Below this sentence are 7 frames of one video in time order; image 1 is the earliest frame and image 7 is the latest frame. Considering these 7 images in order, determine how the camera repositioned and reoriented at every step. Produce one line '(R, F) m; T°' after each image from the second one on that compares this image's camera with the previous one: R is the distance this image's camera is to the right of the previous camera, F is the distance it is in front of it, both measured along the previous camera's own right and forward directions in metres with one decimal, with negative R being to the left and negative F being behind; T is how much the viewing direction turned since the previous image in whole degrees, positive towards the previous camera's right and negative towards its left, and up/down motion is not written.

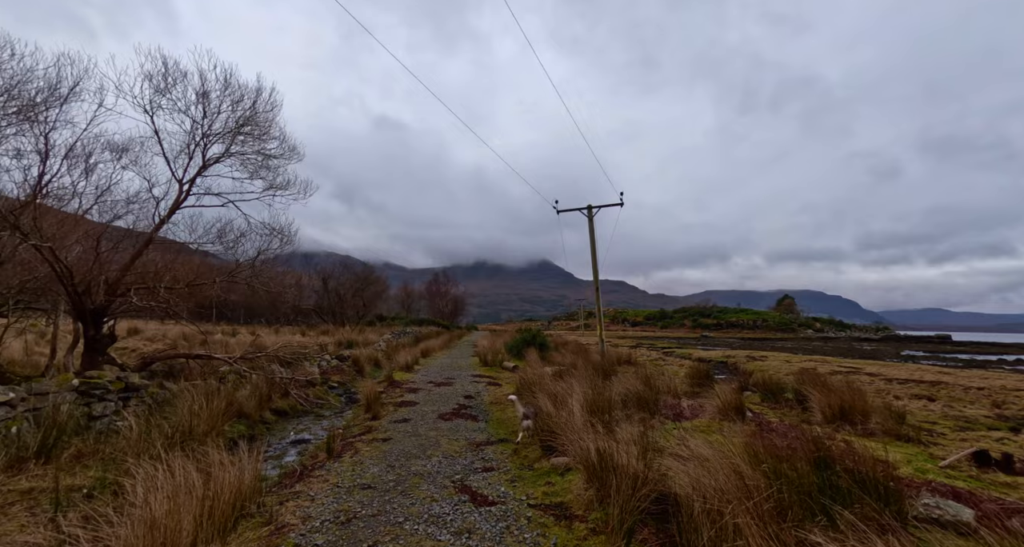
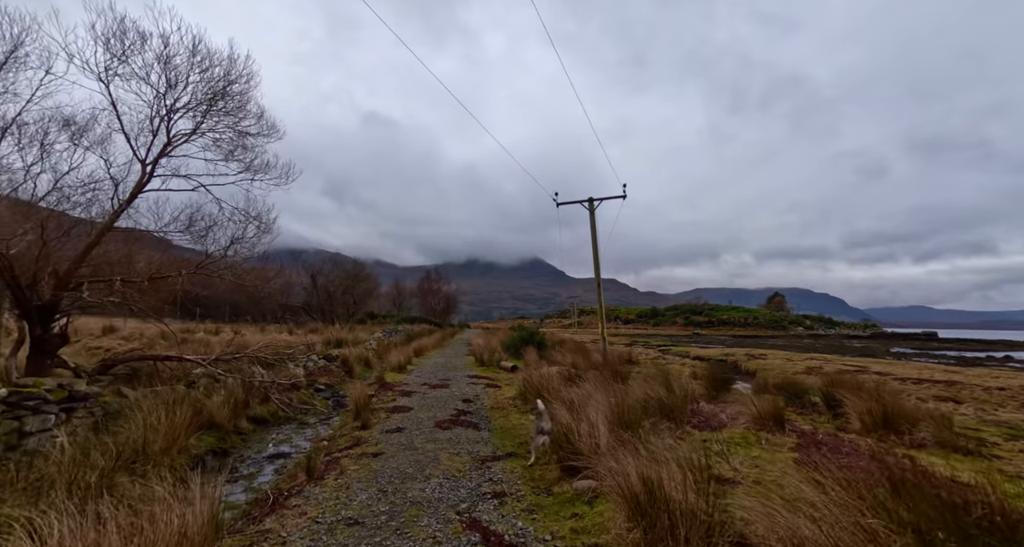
(-0.3, +1.0) m; +1°
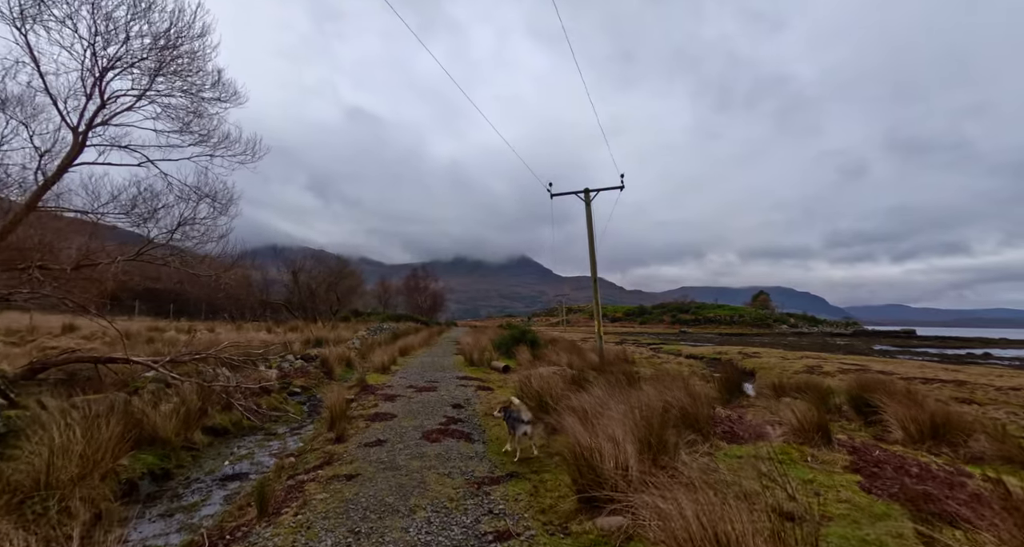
(-0.2, +1.1) m; +2°
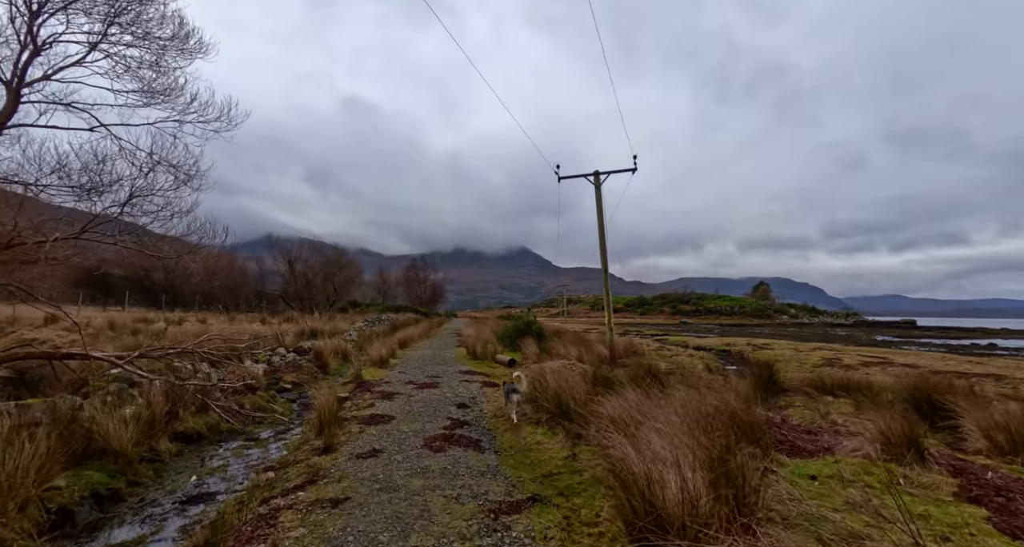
(-0.2, +1.1) m; 0°
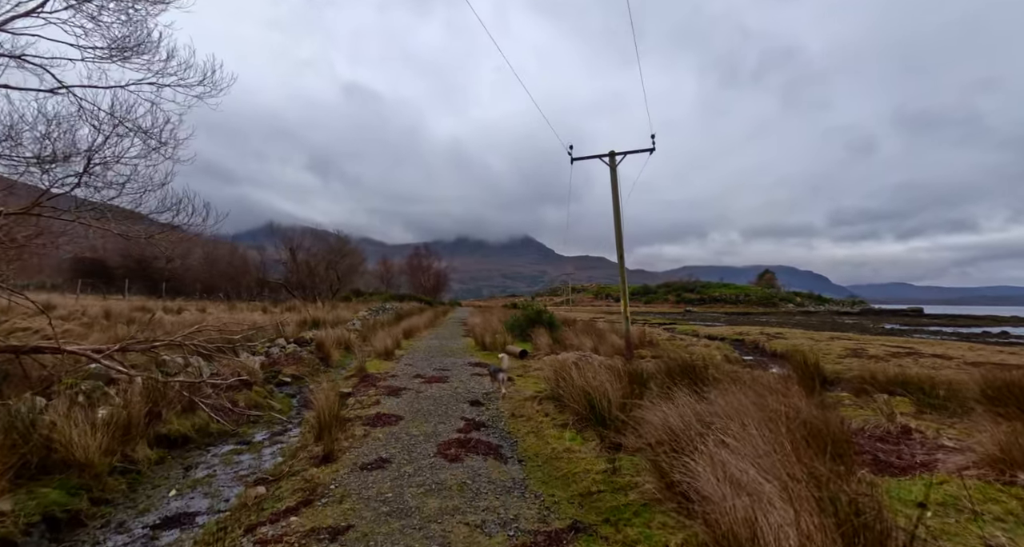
(-0.3, +0.9) m; 0°
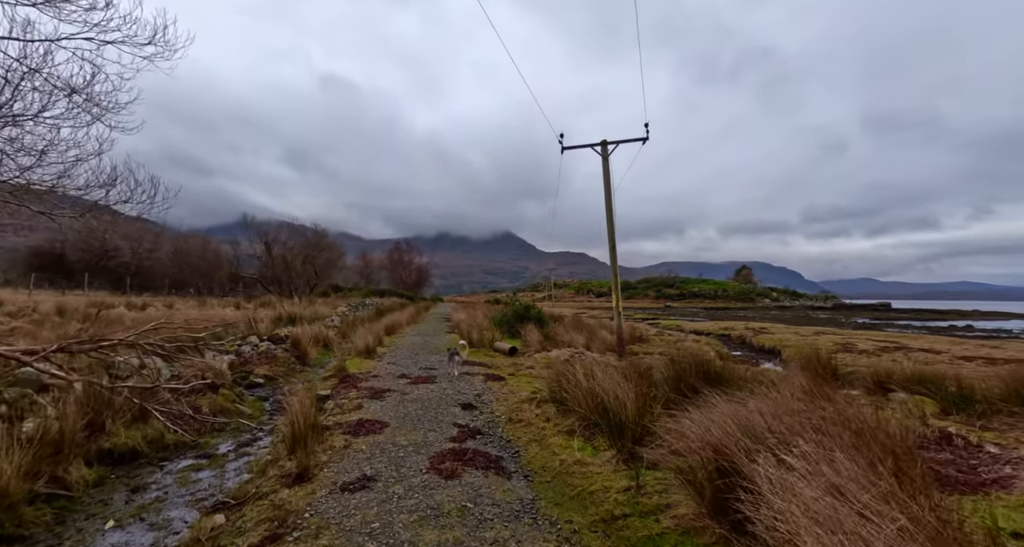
(-0.3, +0.7) m; +2°
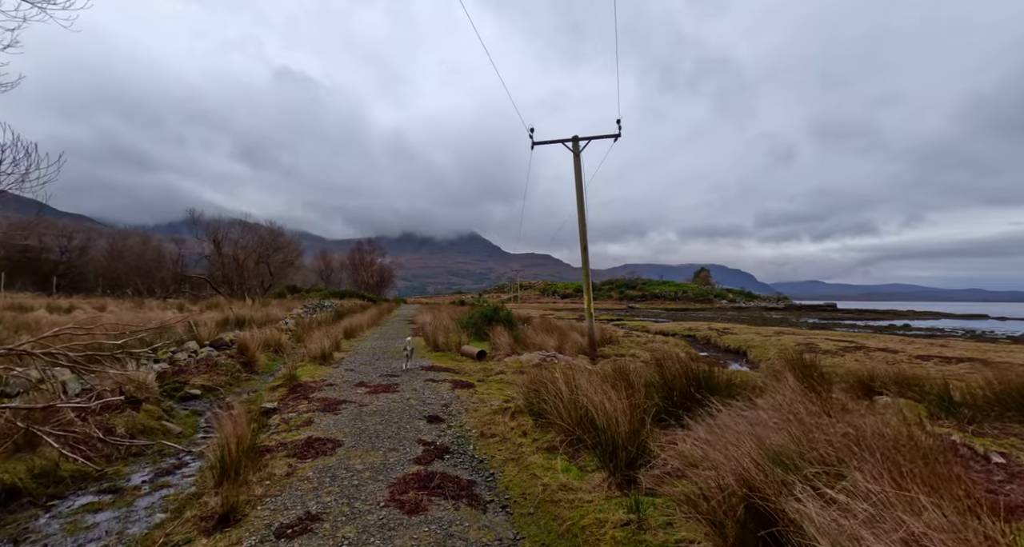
(-0.1, +0.7) m; +4°
